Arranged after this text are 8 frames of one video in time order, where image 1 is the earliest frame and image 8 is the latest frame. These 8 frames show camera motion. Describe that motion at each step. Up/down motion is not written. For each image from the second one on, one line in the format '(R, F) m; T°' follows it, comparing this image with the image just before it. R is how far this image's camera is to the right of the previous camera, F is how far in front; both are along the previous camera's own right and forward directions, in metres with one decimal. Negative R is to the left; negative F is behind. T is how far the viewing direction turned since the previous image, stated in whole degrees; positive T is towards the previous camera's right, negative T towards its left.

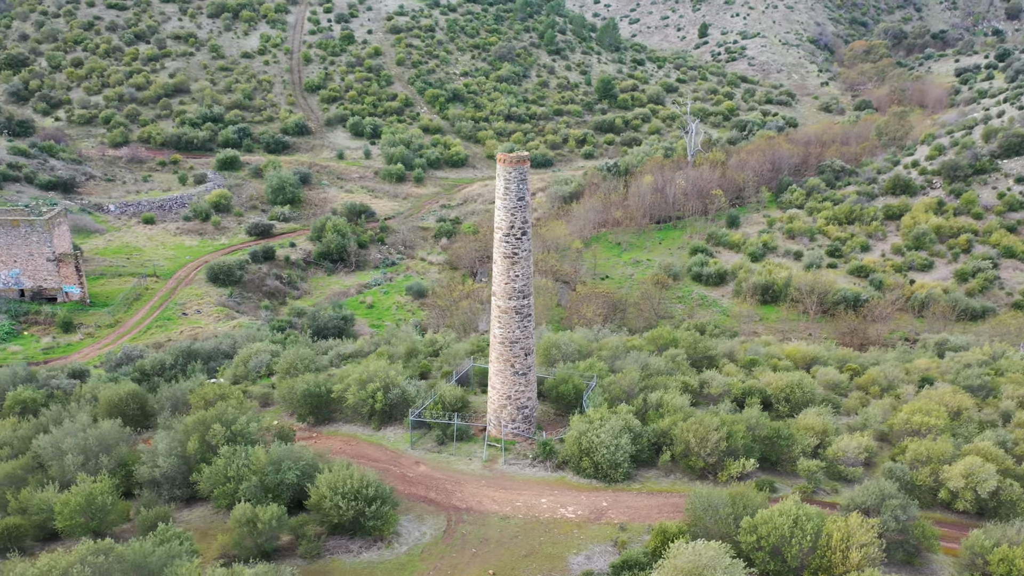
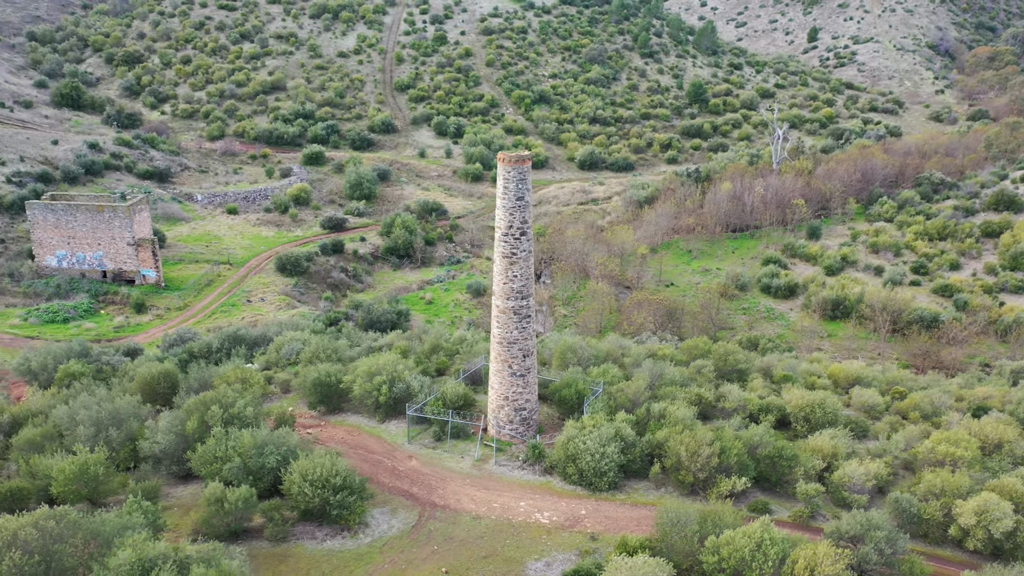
(+2.1, +0.2) m; -7°
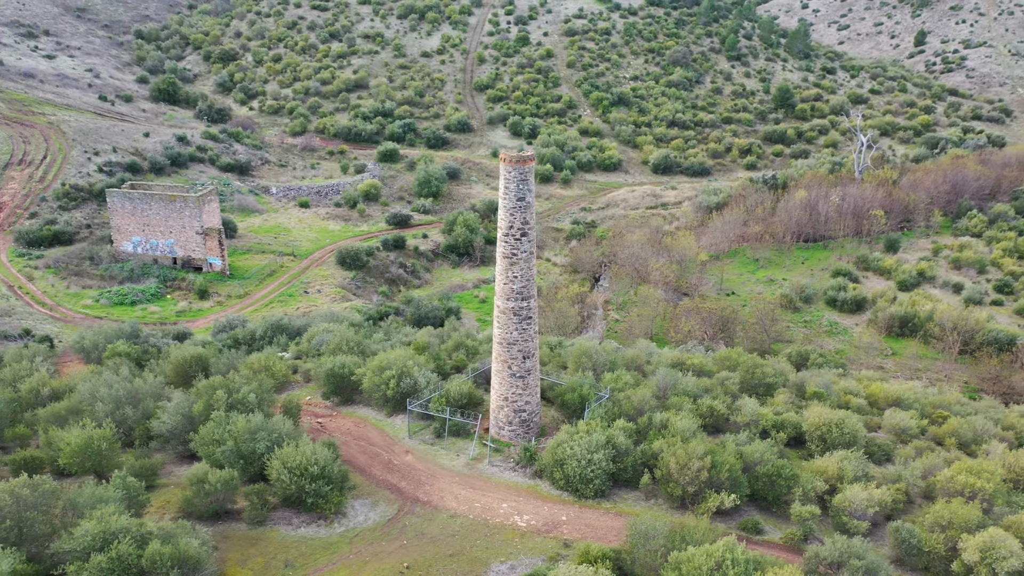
(+1.9, +0.2) m; -6°
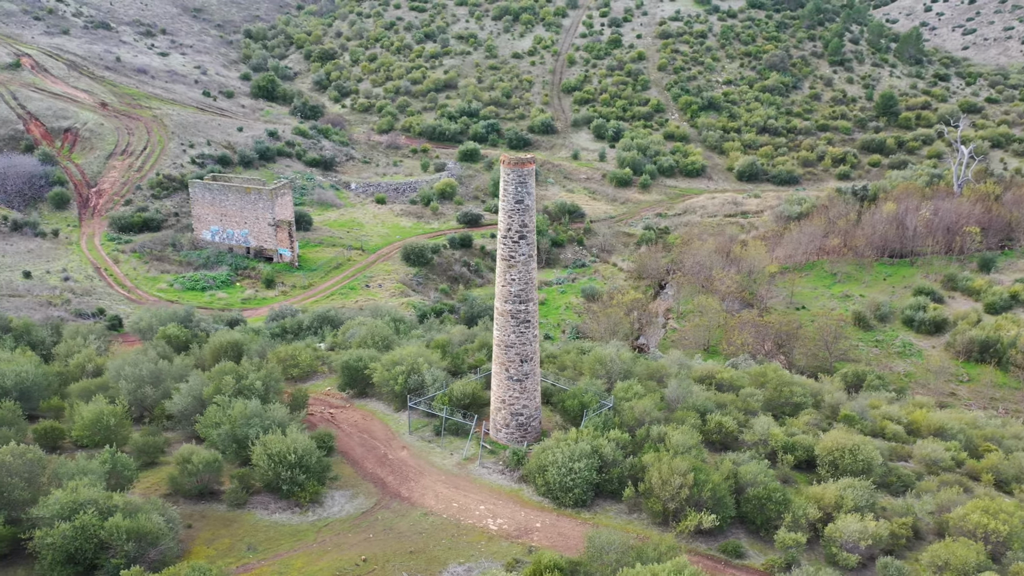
(+2.1, +0.2) m; -7°
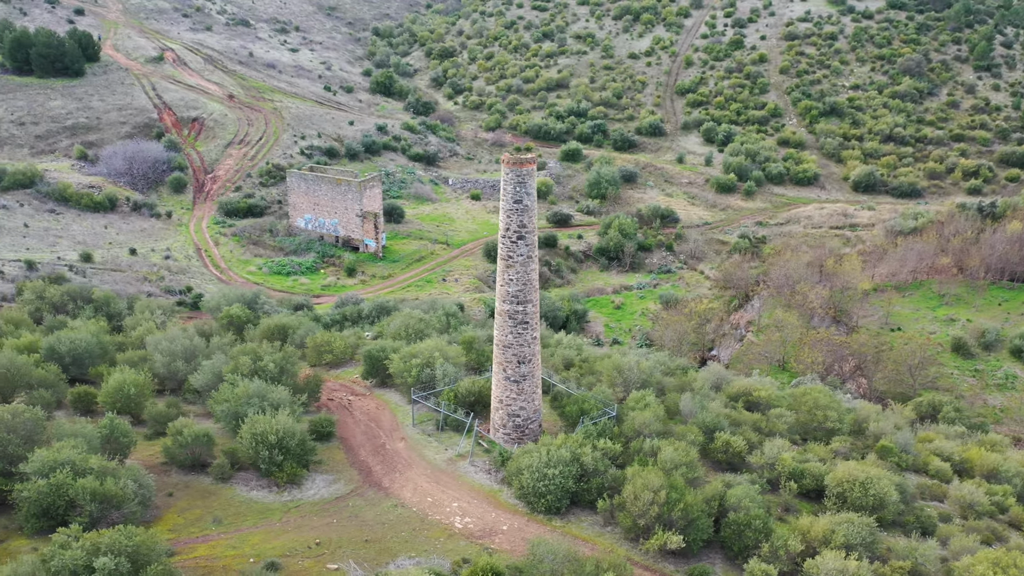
(+2.7, +0.3) m; -9°
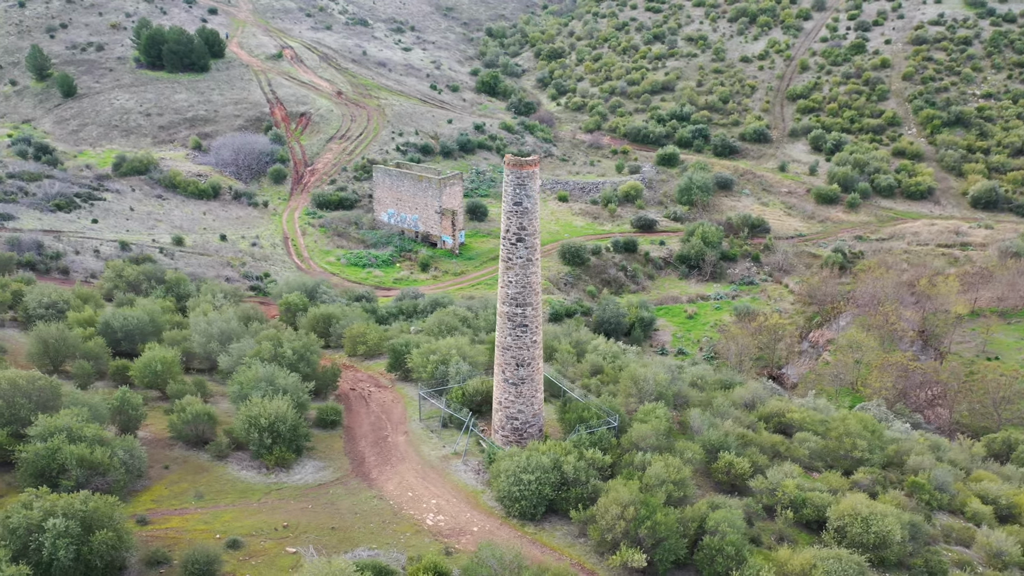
(+2.4, +0.2) m; -8°
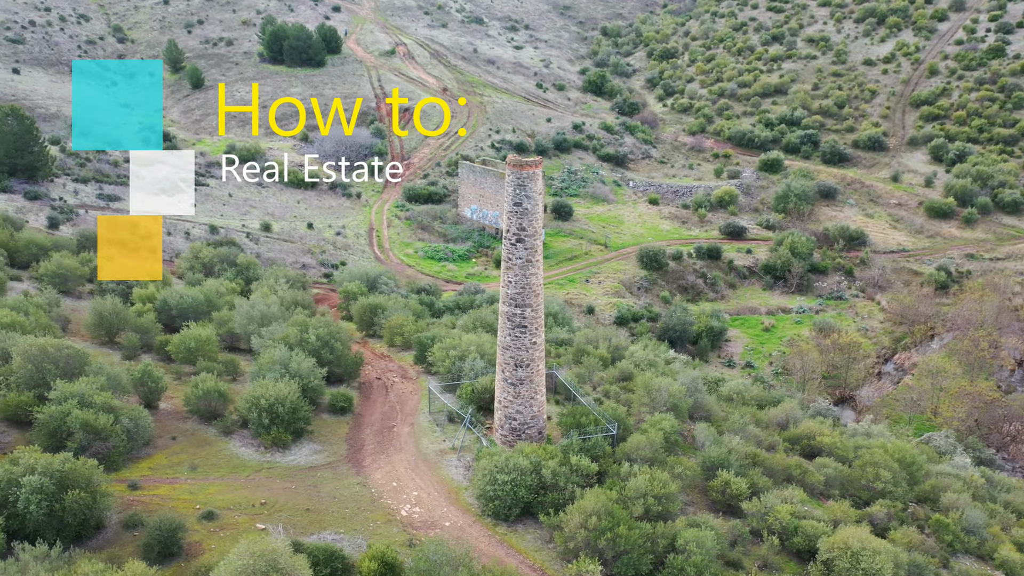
(+2.5, +0.2) m; -8°
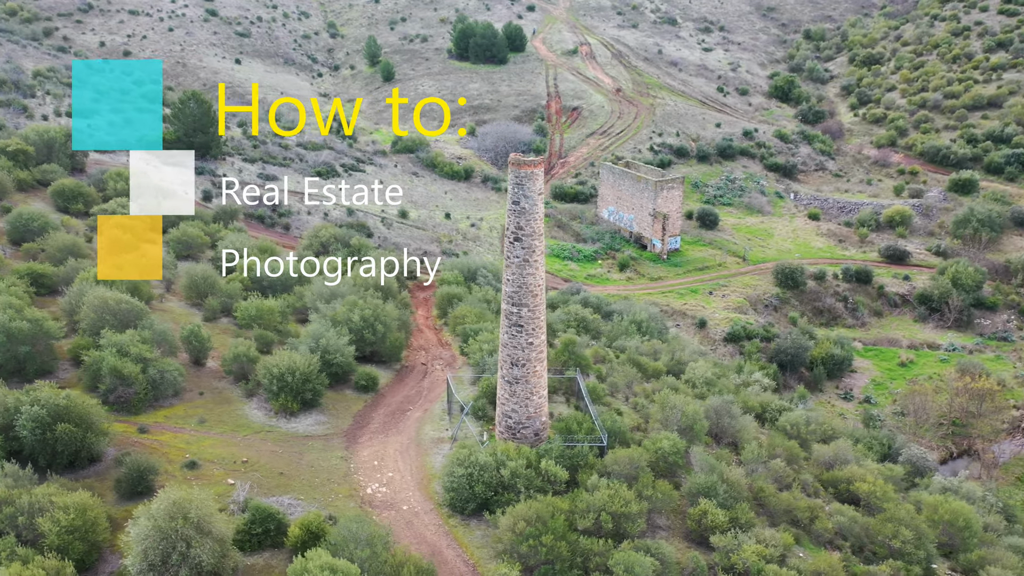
(+4.1, +0.5) m; -14°
